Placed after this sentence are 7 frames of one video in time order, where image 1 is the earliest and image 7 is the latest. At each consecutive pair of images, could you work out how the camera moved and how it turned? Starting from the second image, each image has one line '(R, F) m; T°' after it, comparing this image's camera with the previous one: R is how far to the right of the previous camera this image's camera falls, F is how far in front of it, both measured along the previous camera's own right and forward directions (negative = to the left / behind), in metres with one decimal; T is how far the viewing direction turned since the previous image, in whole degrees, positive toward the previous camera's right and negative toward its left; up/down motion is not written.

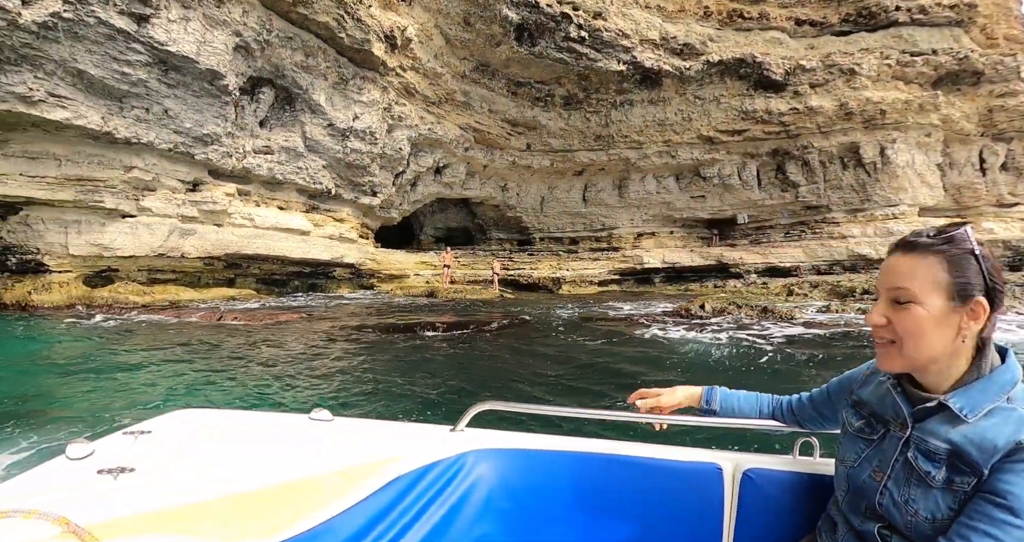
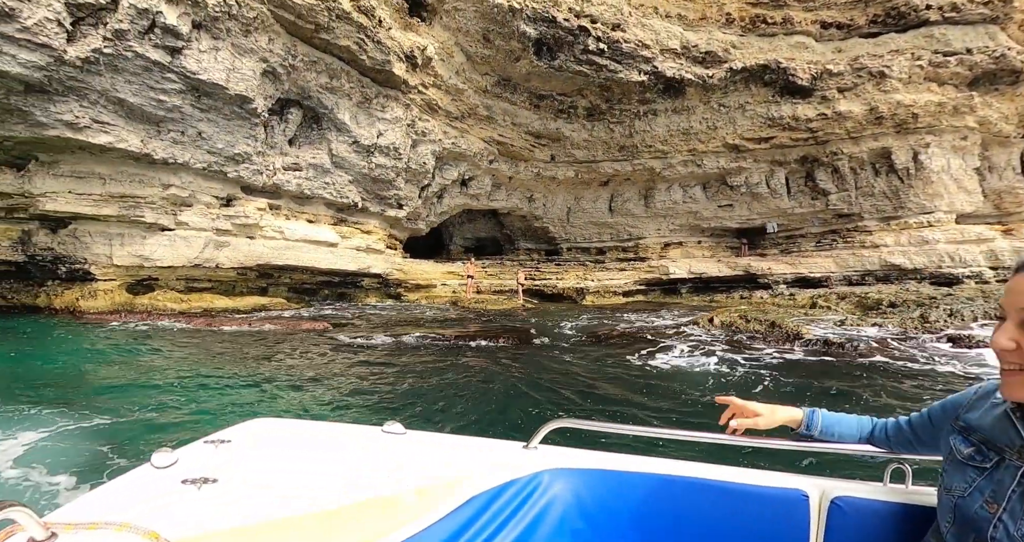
(+0.9, -0.2) m; -6°
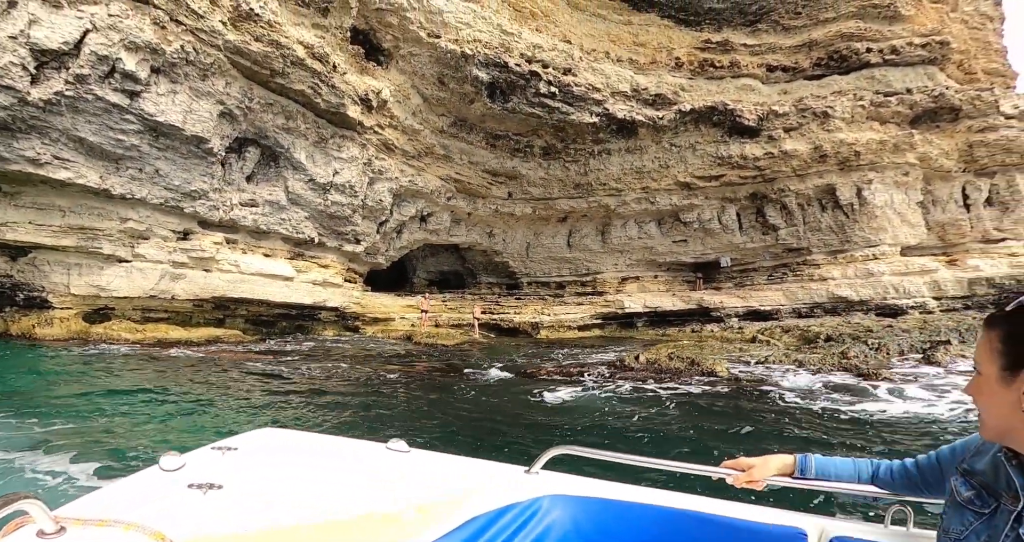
(+1.3, -0.3) m; -1°
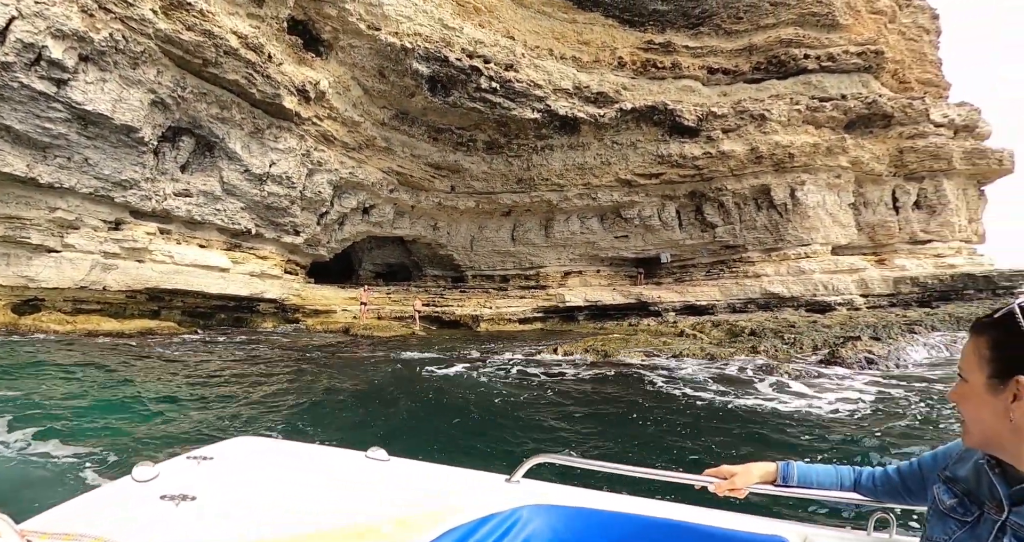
(+1.2, -0.2) m; +2°
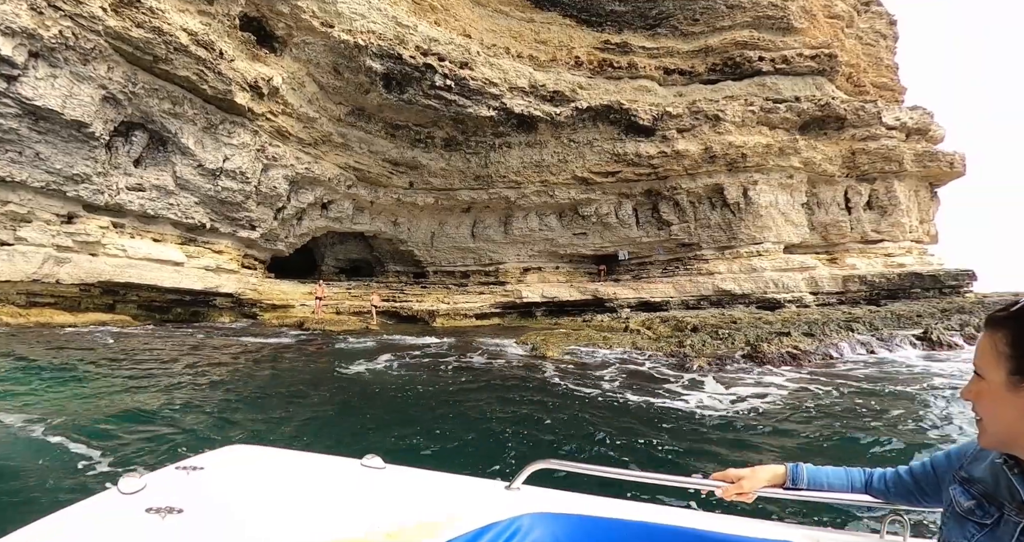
(+1.1, -0.2) m; 0°
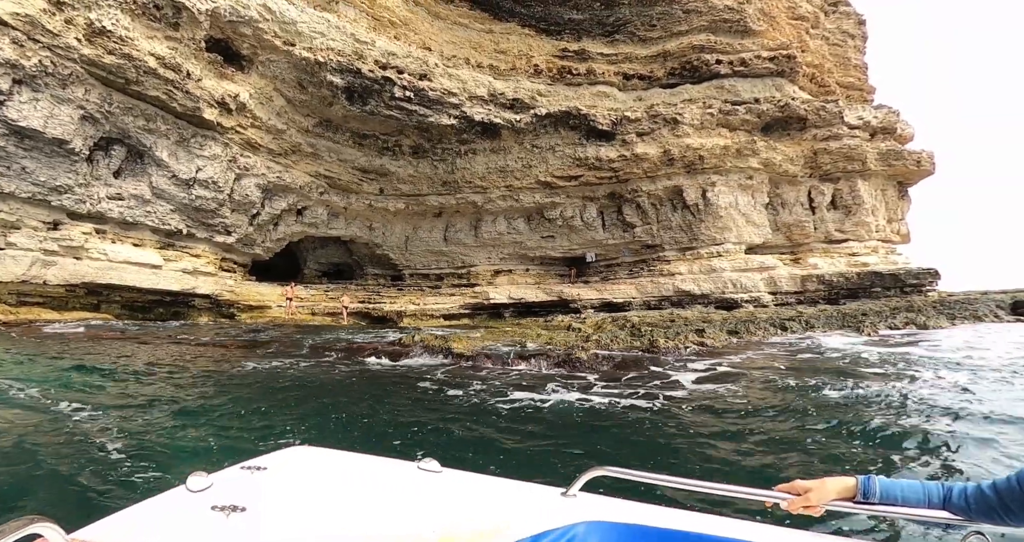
(+2.0, -0.5) m; -3°
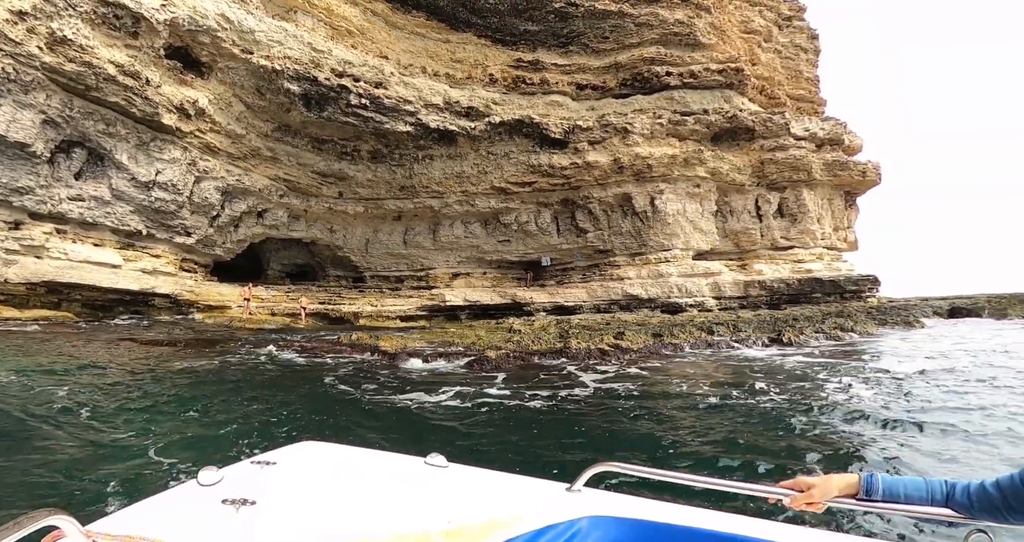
(+1.4, -0.4) m; 0°
